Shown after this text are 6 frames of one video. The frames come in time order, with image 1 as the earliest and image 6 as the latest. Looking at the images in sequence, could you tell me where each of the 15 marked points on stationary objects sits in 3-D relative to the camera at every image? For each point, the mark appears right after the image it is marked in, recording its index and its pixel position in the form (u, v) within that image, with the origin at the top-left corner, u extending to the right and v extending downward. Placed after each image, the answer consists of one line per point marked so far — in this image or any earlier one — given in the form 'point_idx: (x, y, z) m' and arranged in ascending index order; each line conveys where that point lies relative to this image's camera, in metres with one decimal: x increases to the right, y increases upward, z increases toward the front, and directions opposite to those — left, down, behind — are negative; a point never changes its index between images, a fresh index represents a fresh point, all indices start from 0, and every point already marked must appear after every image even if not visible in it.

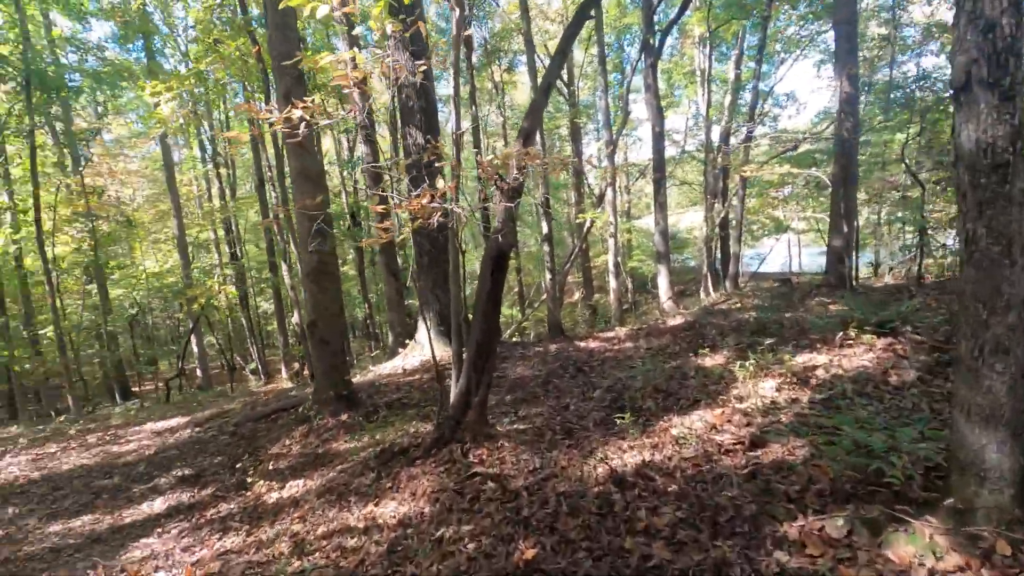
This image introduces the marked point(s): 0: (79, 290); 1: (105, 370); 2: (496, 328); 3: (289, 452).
0: (-14.8, -0.1, +18.3) m
1: (-13.4, -2.7, +17.7) m
2: (-0.1, -0.3, +3.7) m
3: (-1.9, -1.4, +4.5) m
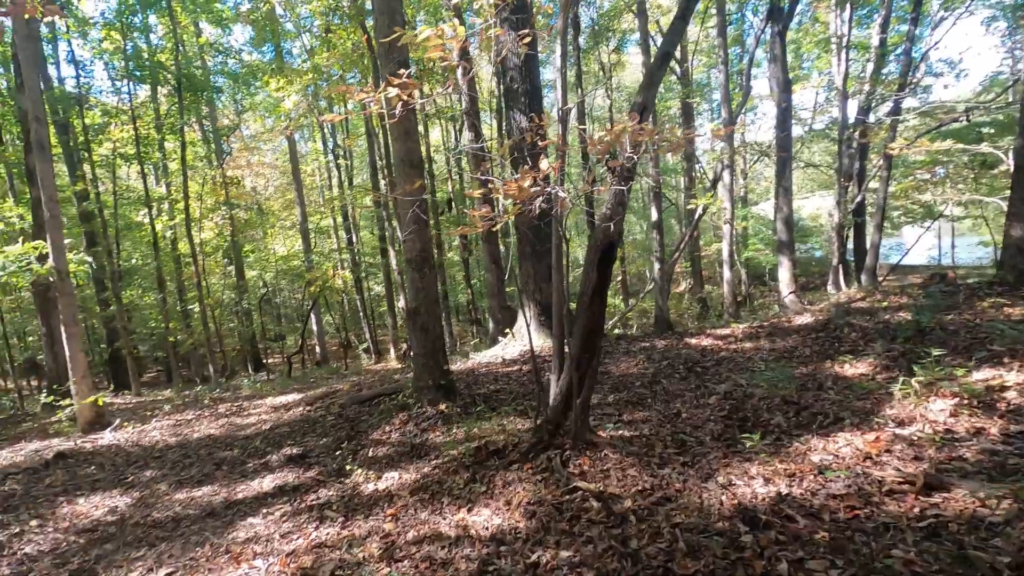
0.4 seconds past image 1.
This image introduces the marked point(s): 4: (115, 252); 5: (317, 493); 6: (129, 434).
0: (-11.1, +0.6, +20.5) m
1: (-10.0, -2.0, +19.7) m
2: (+0.6, -0.2, +3.4) m
3: (-1.0, -1.3, +4.5) m
4: (-13.2, +1.2, +17.8) m
5: (-1.3, -1.4, +3.6) m
6: (-4.6, -1.7, +6.4) m
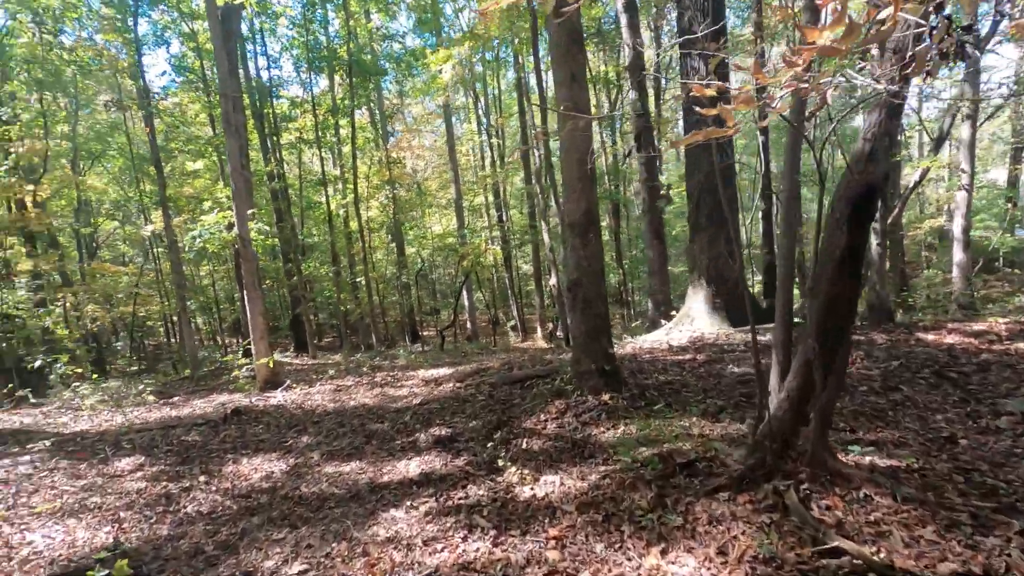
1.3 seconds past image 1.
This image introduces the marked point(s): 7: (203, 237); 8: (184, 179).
0: (-5.2, +1.7, +21.9) m
1: (-4.3, -1.1, +20.9) m
2: (+1.5, -0.1, +2.3) m
3: (+0.2, -1.1, +3.9) m
4: (-7.9, +2.2, +19.8) m
5: (-0.3, -1.2, +3.1) m
6: (-2.7, -1.3, +6.6) m
7: (-5.4, +0.9, +9.3) m
8: (-11.2, +3.7, +18.2) m
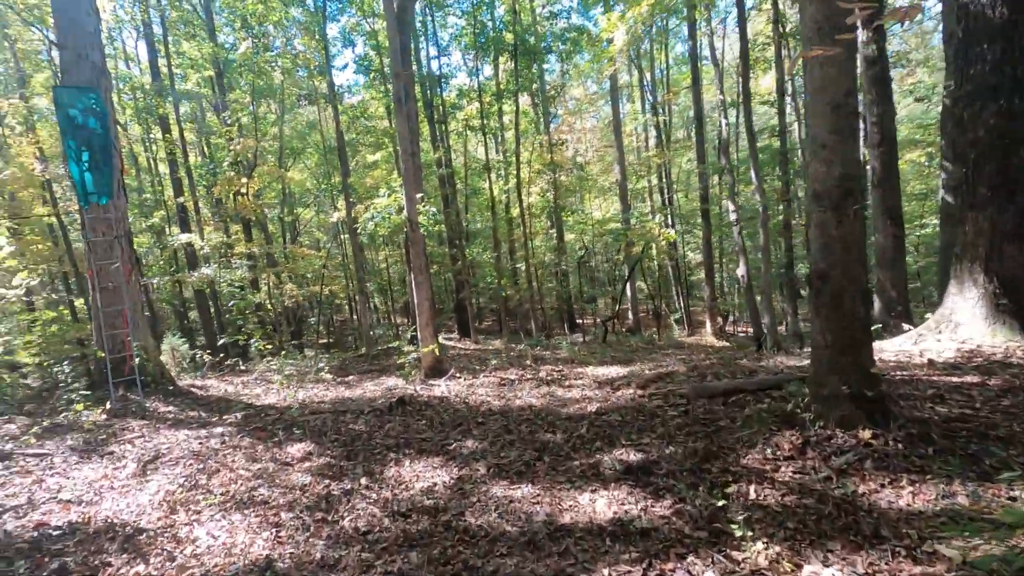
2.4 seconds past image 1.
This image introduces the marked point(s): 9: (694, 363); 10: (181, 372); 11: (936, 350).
0: (+1.3, +2.2, +21.5) m
1: (+1.8, -0.6, +20.4) m
2: (+2.2, -0.1, +0.9) m
3: (+1.4, -1.0, +2.8) m
4: (-1.8, +2.8, +20.3) m
5: (+0.7, -1.1, +2.2) m
6: (-0.6, -1.2, +6.3) m
7: (-2.4, +1.2, +9.6) m
8: (-5.4, +4.3, +19.7) m
9: (+2.1, -0.9, +6.3) m
10: (-5.2, -1.3, +8.4) m
11: (+4.1, -0.6, +5.1) m
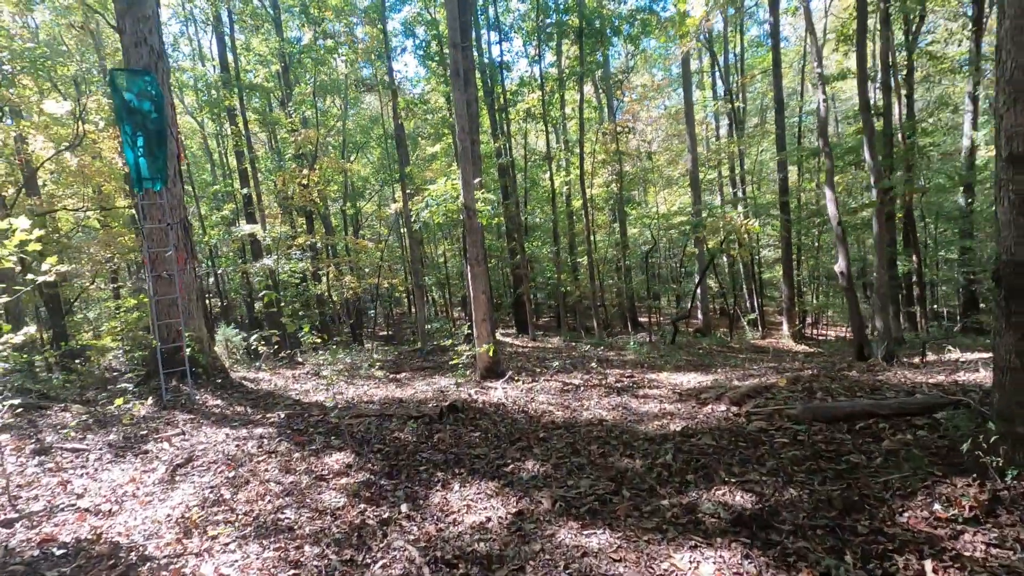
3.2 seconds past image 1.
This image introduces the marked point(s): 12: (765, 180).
0: (+3.7, +2.4, +20.6) m
1: (+4.0, -0.4, +19.4) m
2: (+2.3, -0.1, 0.0) m
3: (+1.7, -1.0, +2.0) m
4: (+0.4, +3.0, +19.6) m
5: (+0.9, -1.1, +1.4) m
6: (+0.1, -1.1, +5.6) m
7: (-1.3, +1.3, +9.1) m
8: (-3.2, +4.6, +19.4) m
9: (+2.8, -0.9, +5.3) m
10: (-4.3, -1.2, +8.2) m
11: (+4.6, -0.6, +4.0) m
12: (+9.5, +4.0, +19.8) m
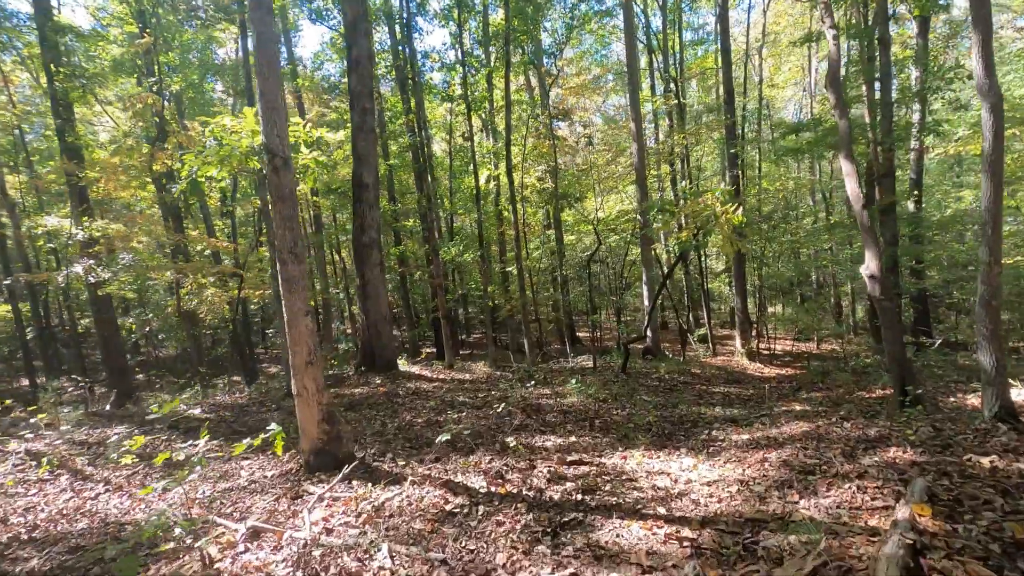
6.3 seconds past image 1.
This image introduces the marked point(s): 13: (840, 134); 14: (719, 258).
0: (+1.0, +1.9, +18.0) m
1: (+1.5, -0.8, +16.8) m
2: (+2.1, 0.0, -2.6) m
3: (+1.2, -1.0, -0.8) m
4: (-2.2, +2.5, +16.7) m
5: (+0.5, -1.1, -1.4) m
6: (-0.8, -1.2, +2.7) m
7: (-2.6, +1.1, +6.0) m
8: (-5.7, +4.1, +16.1) m
9: (+1.9, -0.9, +2.7) m
10: (-5.4, -1.3, +4.7) m
11: (+3.9, -0.6, +1.6) m
12: (+6.8, +3.6, +17.9) m
13: (+3.6, +1.7, +5.8) m
14: (+7.2, +1.1, +18.5) m
